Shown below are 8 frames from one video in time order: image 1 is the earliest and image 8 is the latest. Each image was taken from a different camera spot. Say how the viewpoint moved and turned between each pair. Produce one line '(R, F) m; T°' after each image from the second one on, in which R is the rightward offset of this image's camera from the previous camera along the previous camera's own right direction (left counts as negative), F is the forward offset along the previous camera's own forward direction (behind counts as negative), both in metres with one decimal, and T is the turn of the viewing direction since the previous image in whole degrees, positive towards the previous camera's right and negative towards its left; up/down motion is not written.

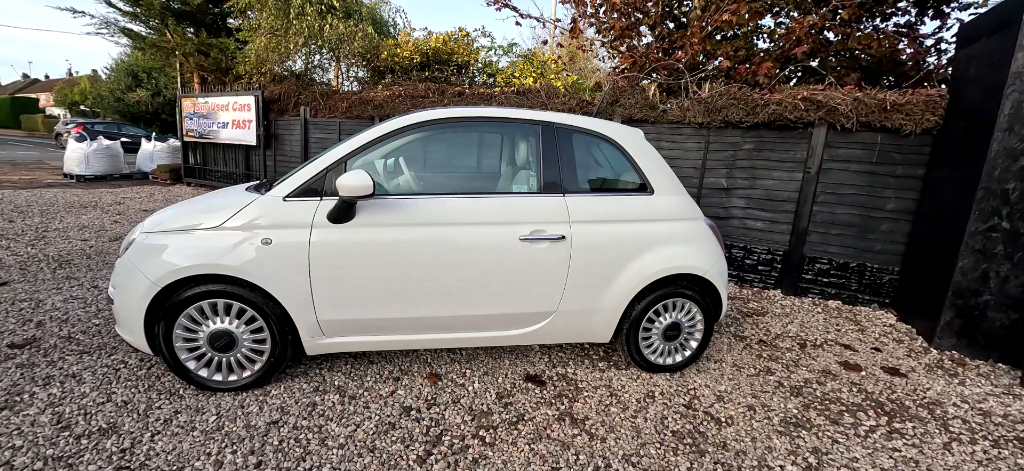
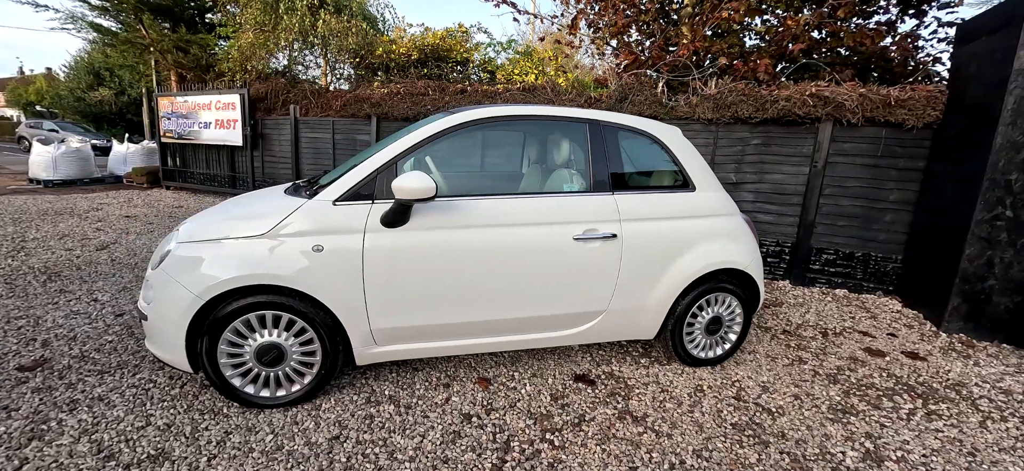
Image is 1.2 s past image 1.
(-0.4, 0.0) m; +4°
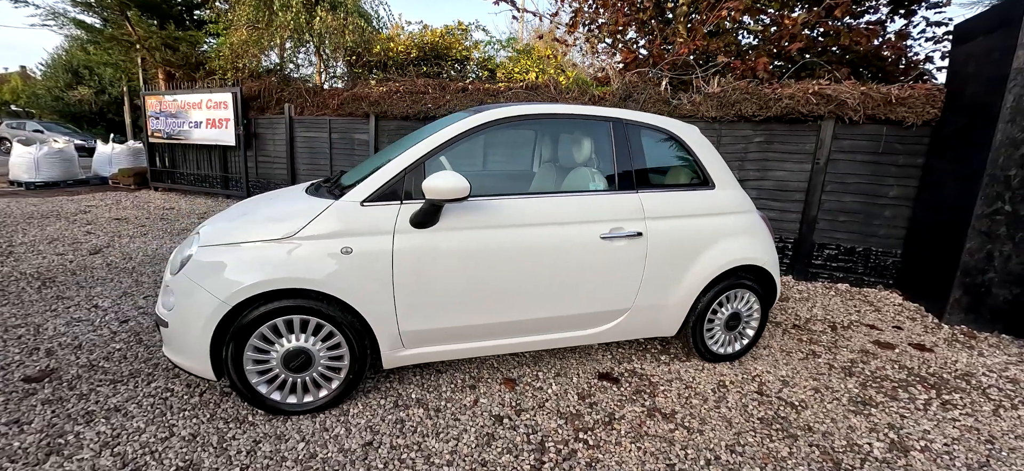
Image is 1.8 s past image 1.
(-0.2, 0.0) m; +2°
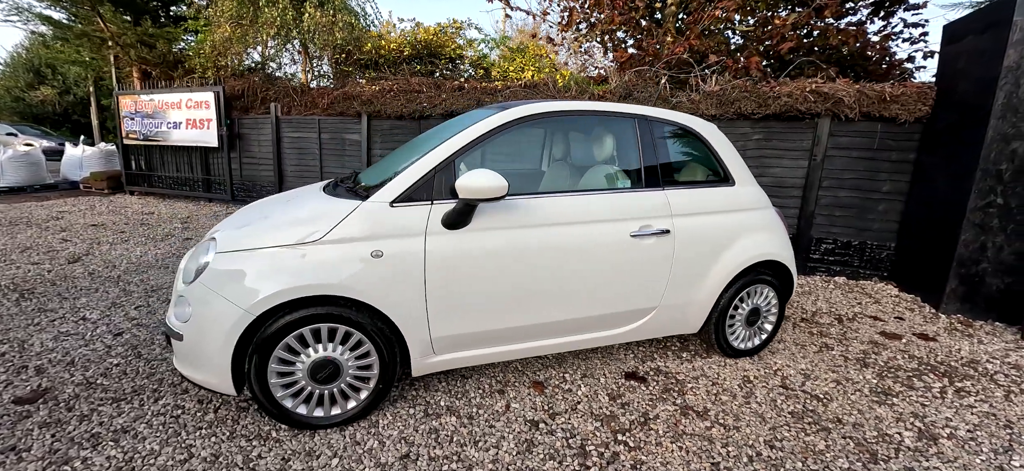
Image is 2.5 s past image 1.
(-0.3, +0.1) m; +3°
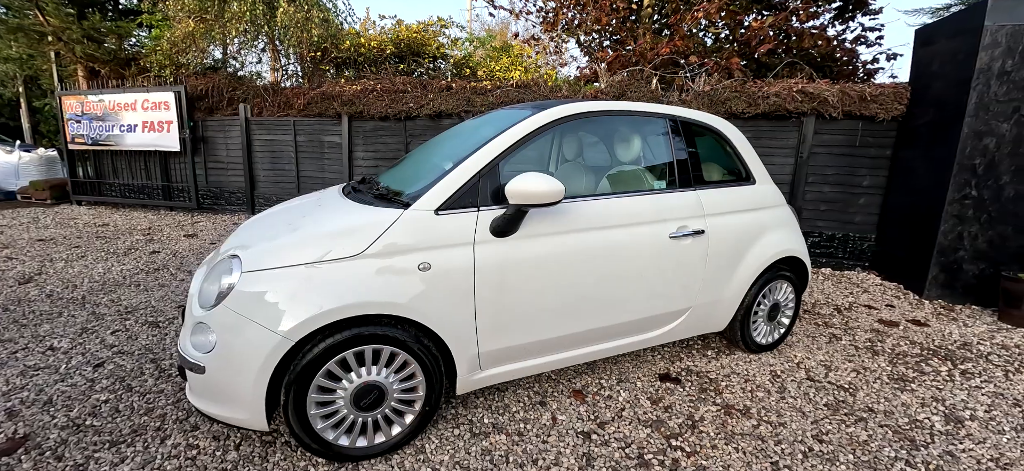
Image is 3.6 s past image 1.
(-0.4, +0.1) m; +5°
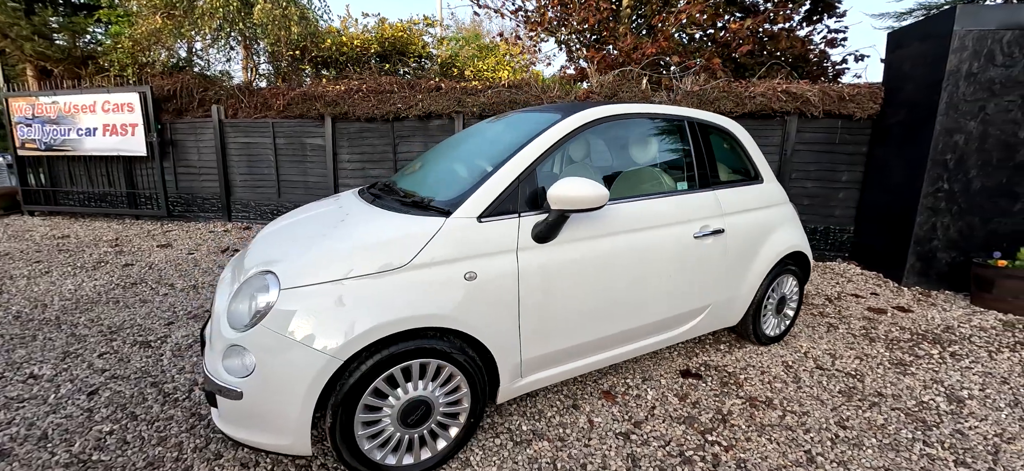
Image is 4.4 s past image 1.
(-0.3, 0.0) m; +4°
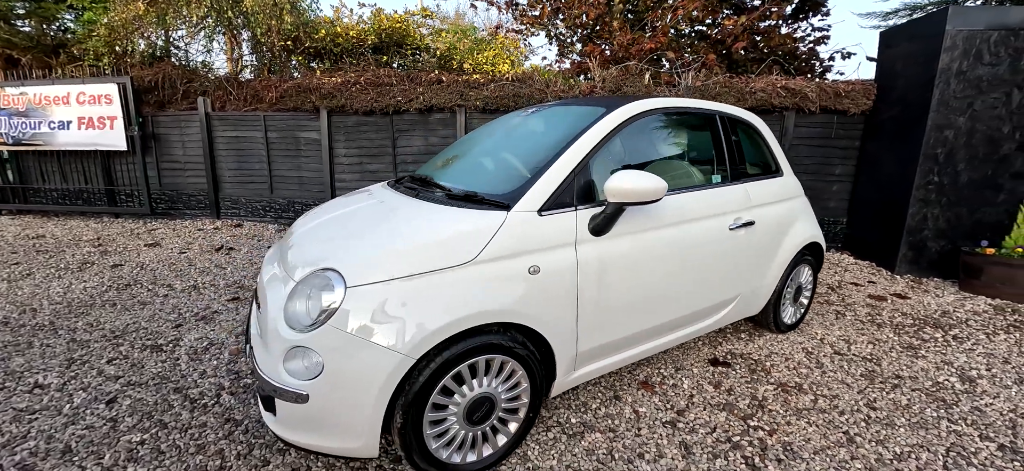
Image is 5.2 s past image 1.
(-0.4, 0.0) m; +3°
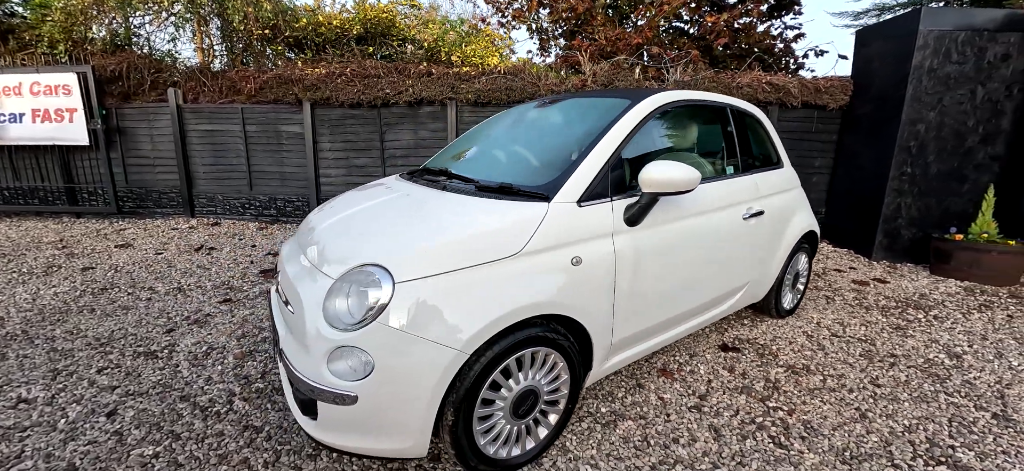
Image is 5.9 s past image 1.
(-0.3, 0.0) m; +4°
